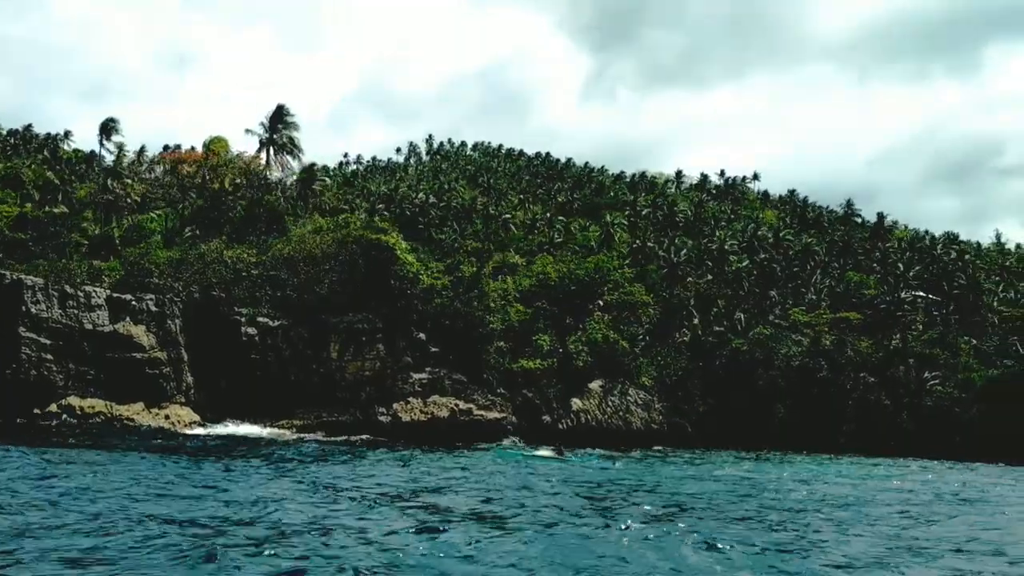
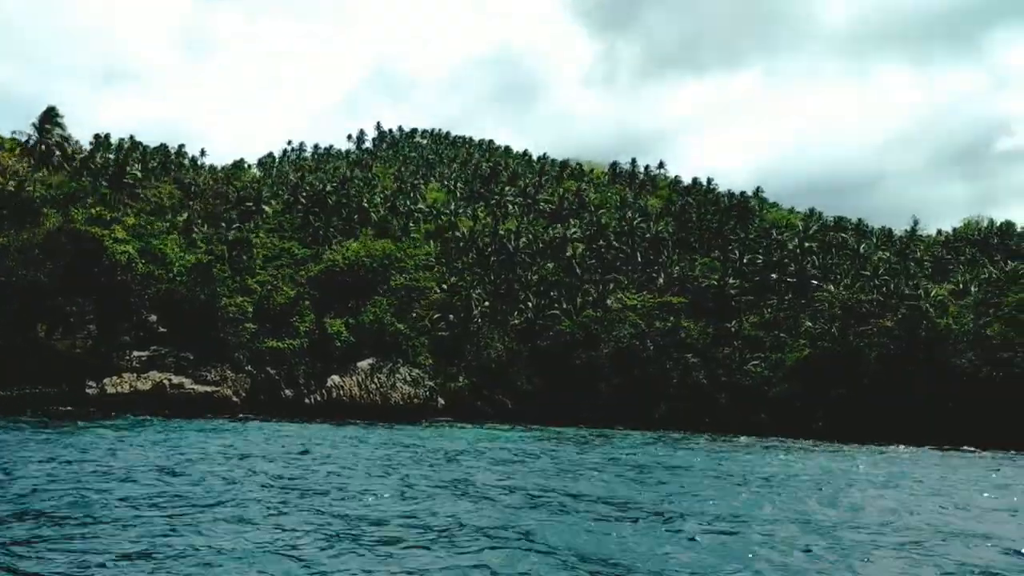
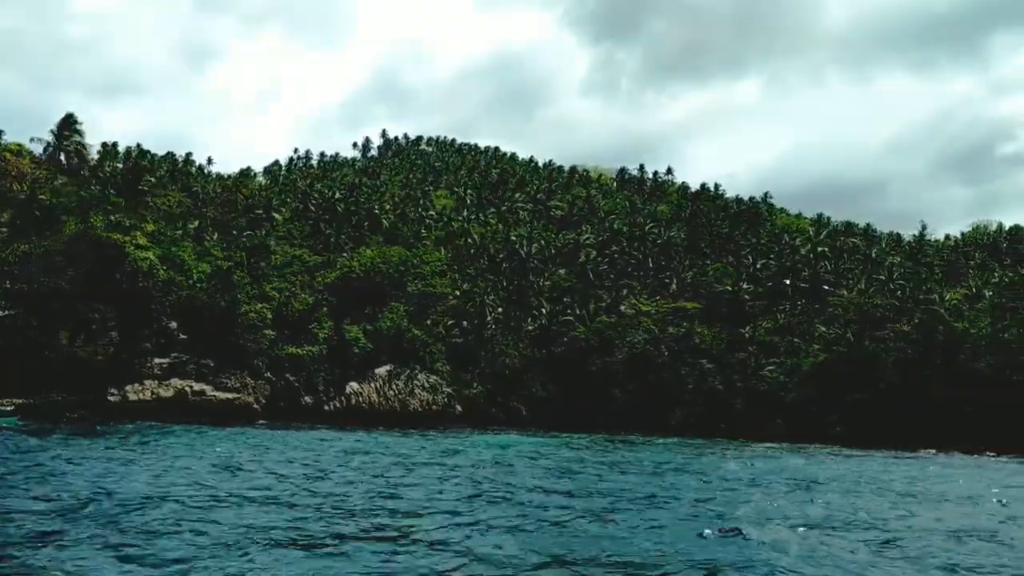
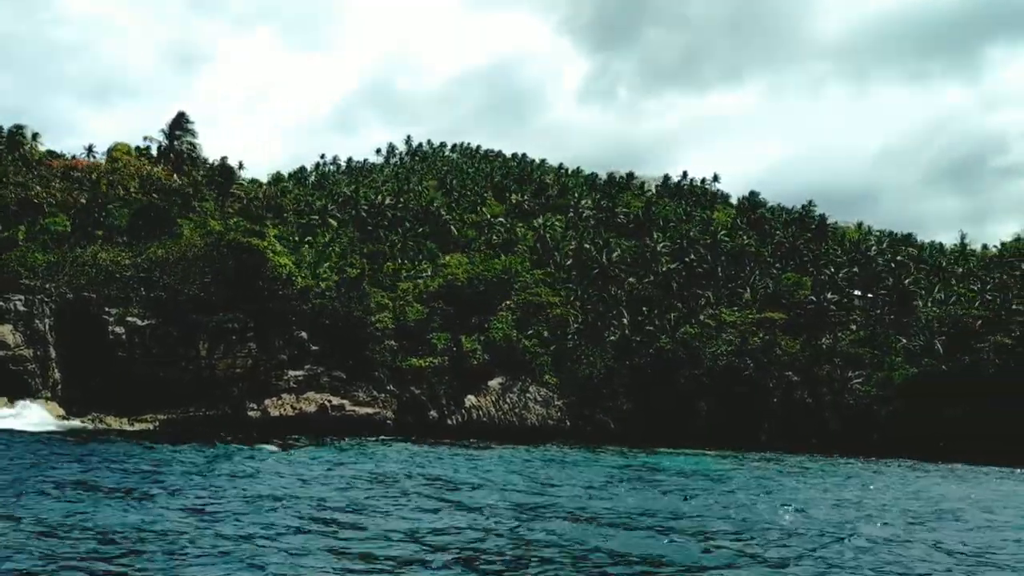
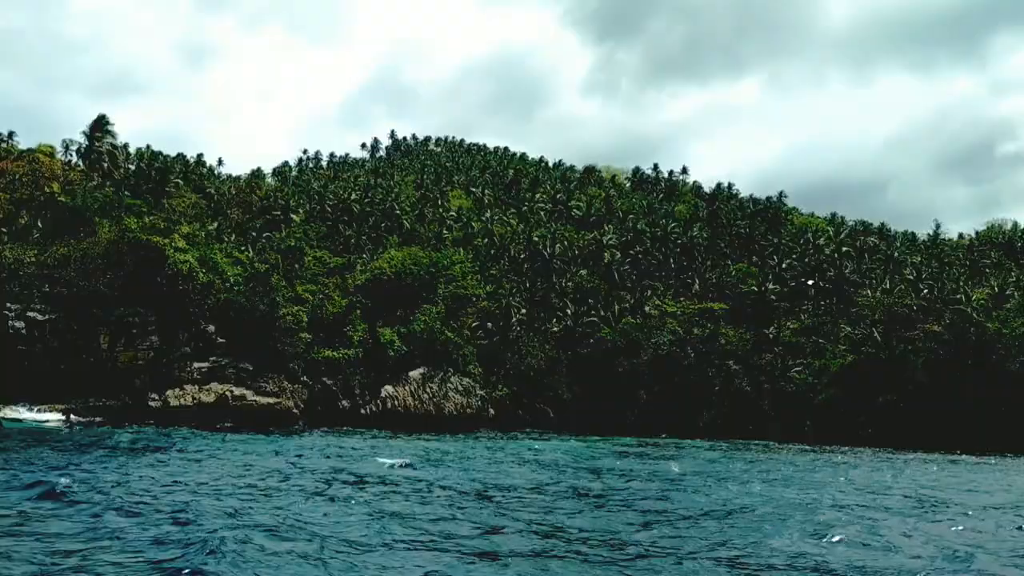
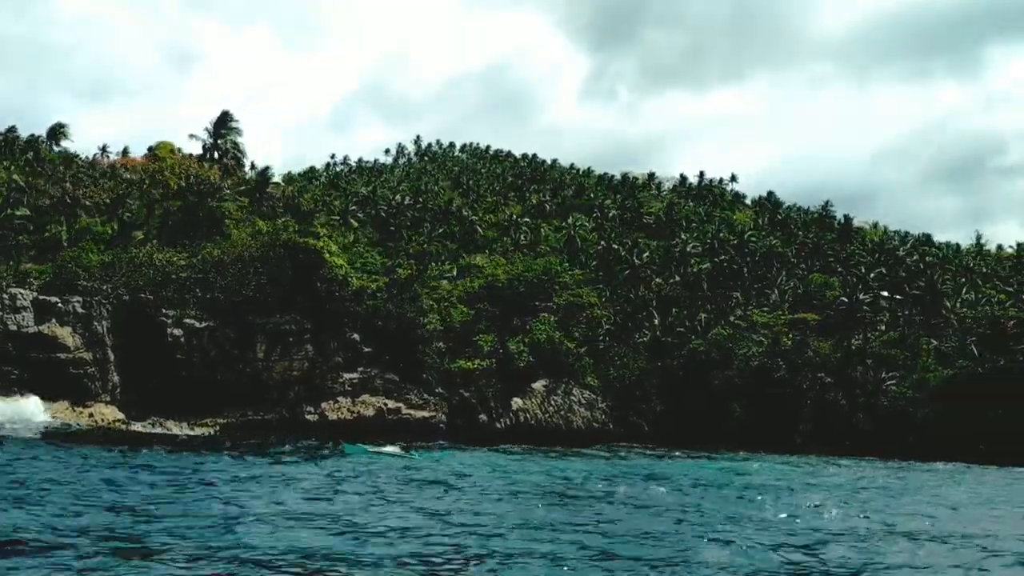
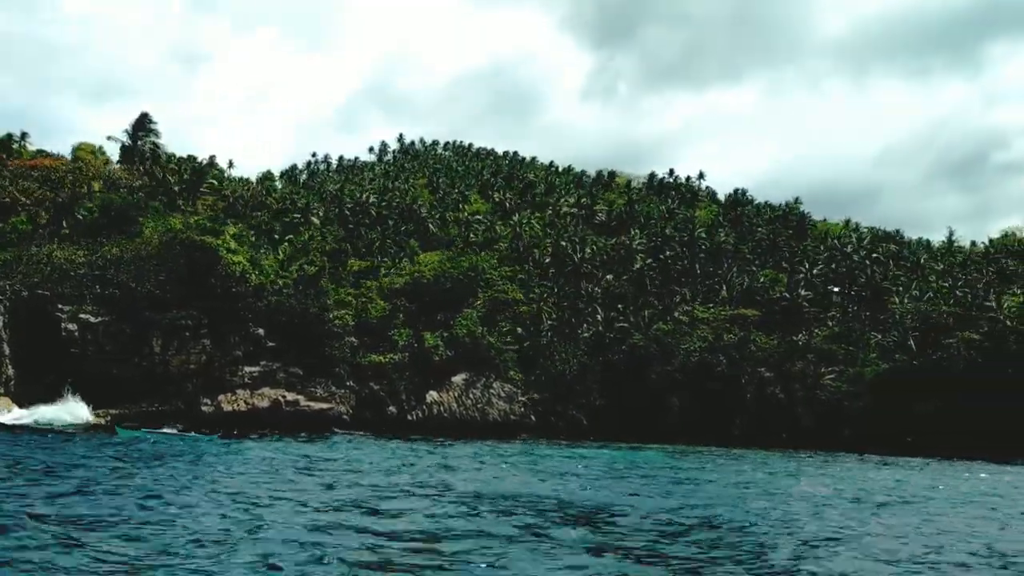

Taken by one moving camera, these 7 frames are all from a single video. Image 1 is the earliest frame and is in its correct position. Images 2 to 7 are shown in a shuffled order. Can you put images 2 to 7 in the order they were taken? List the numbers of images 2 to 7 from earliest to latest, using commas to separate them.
6, 4, 7, 5, 3, 2
